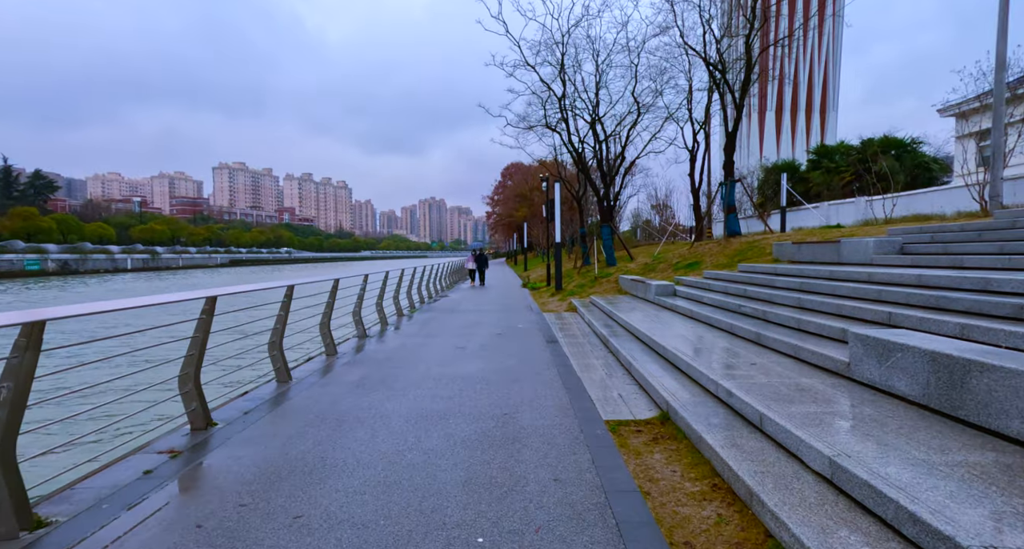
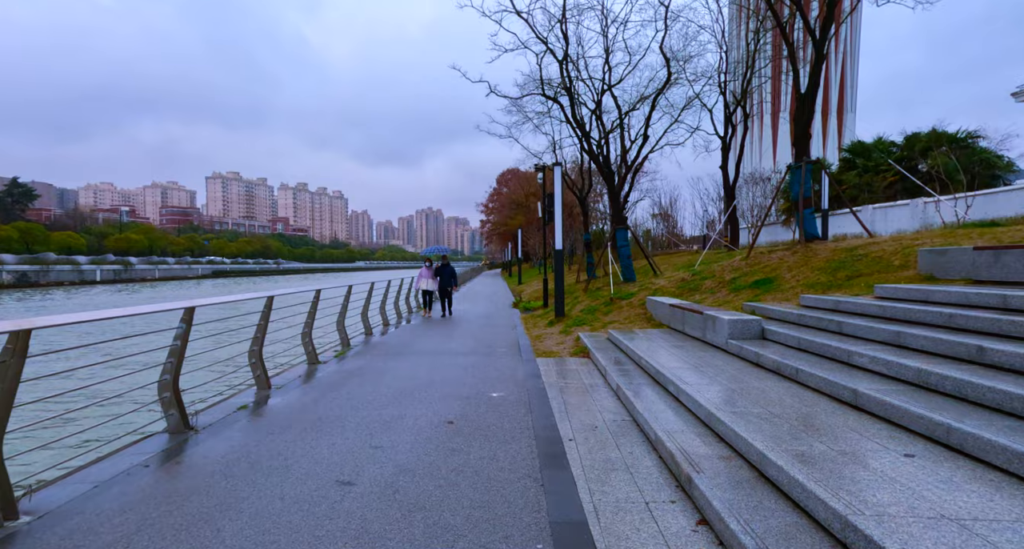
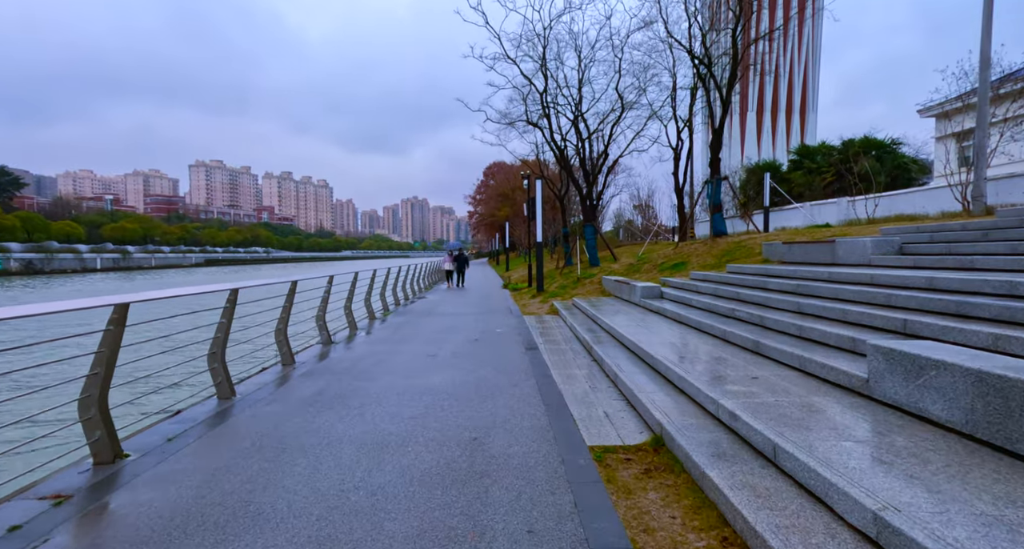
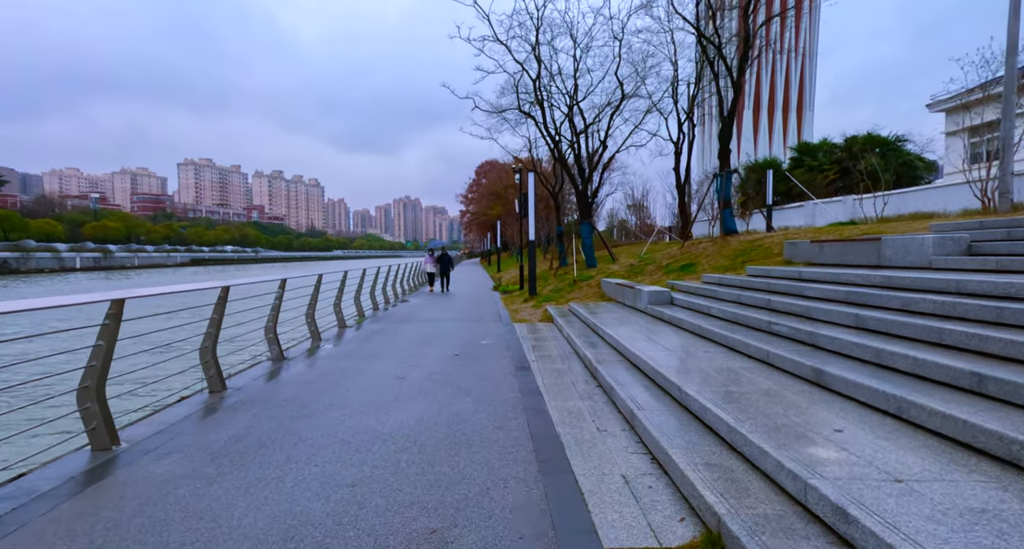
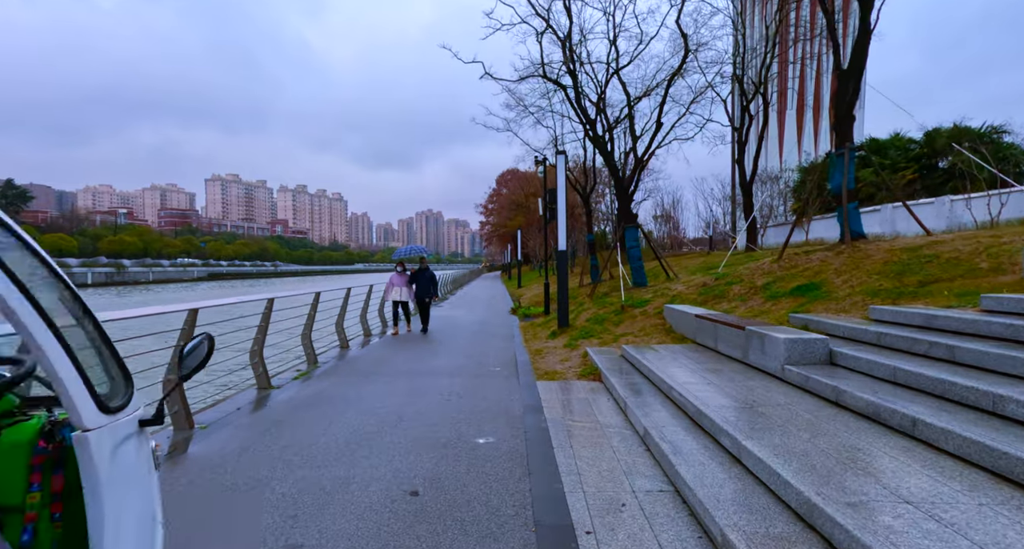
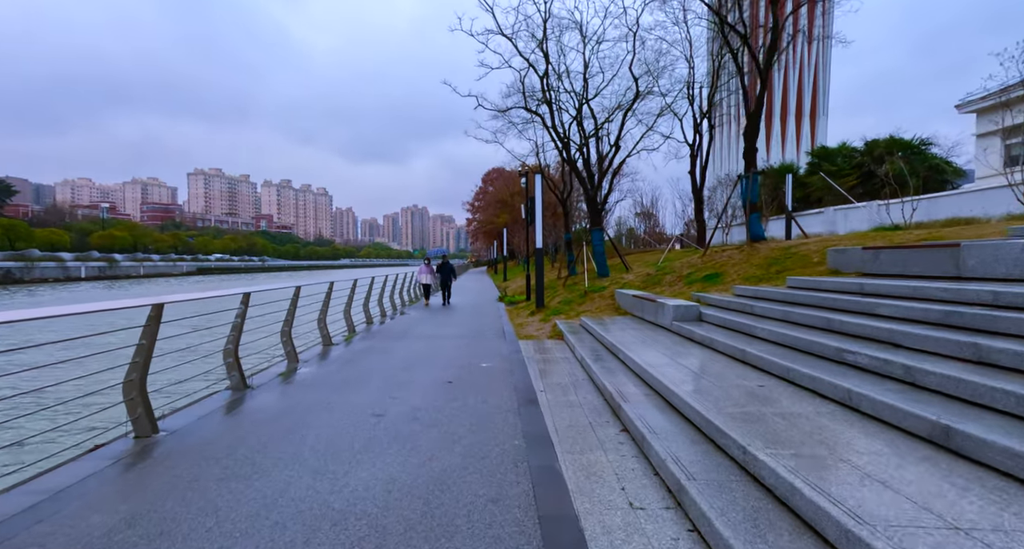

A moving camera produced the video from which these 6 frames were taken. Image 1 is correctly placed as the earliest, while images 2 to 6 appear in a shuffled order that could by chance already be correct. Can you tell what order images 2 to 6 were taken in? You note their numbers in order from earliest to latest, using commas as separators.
3, 4, 6, 2, 5
